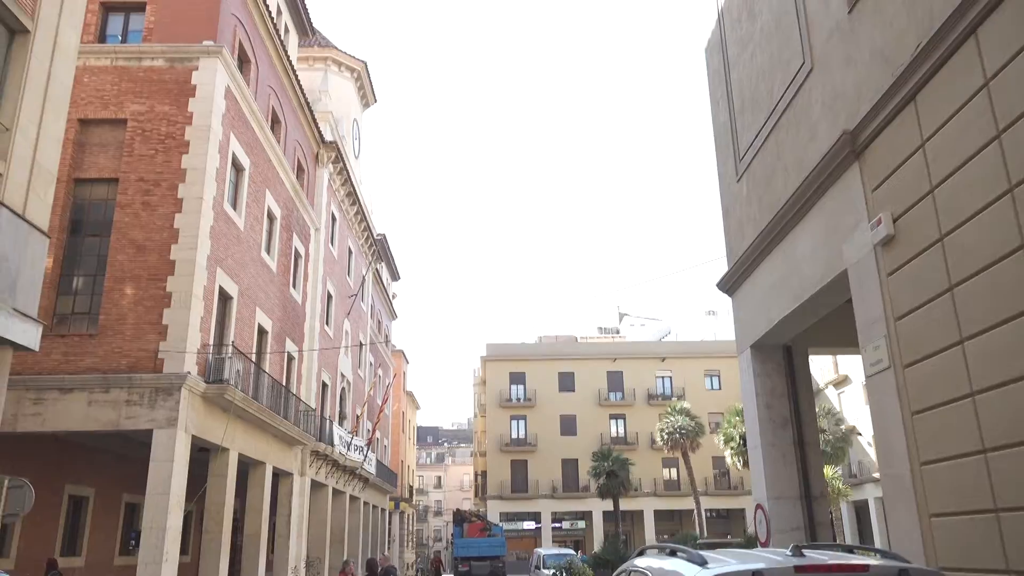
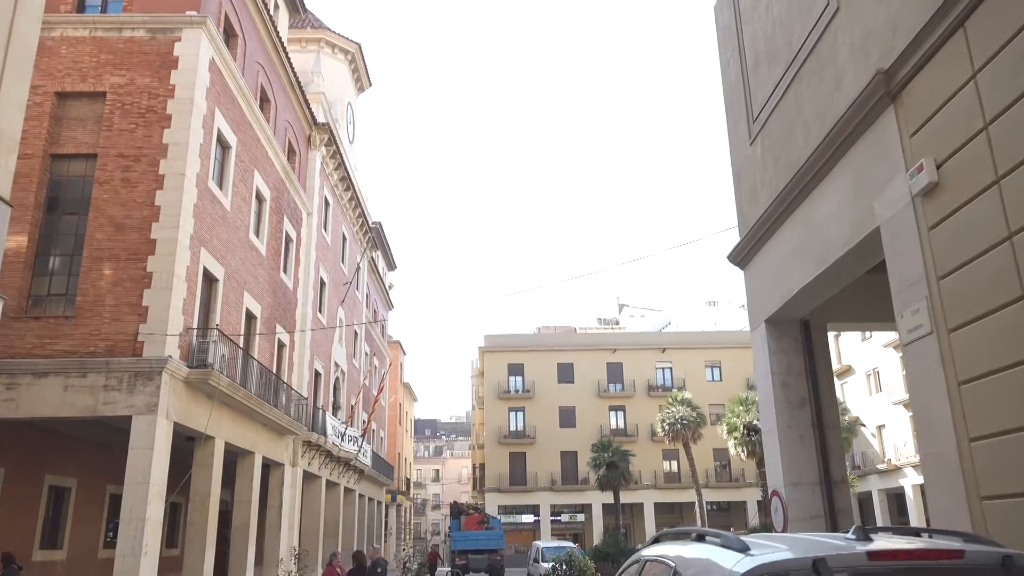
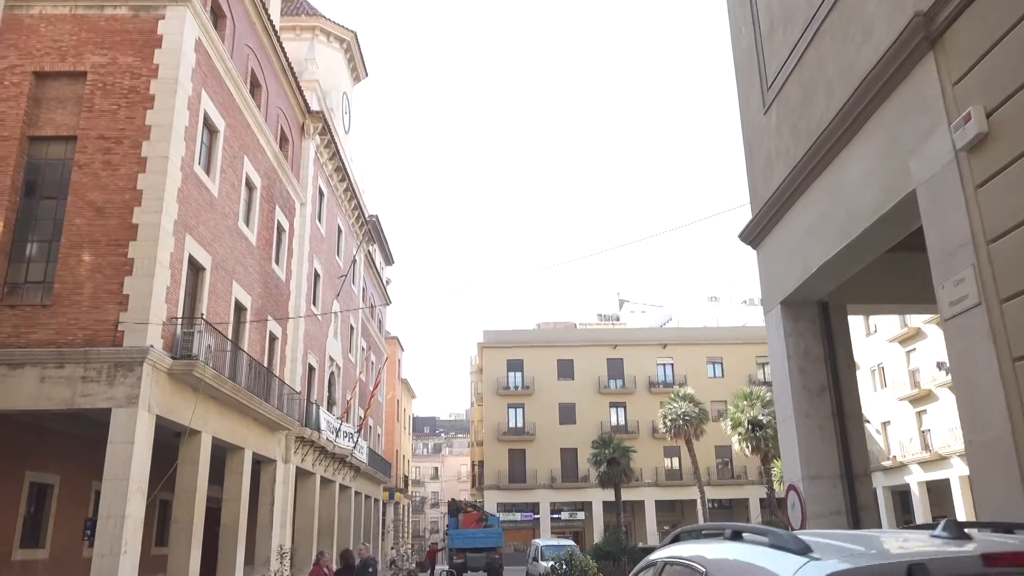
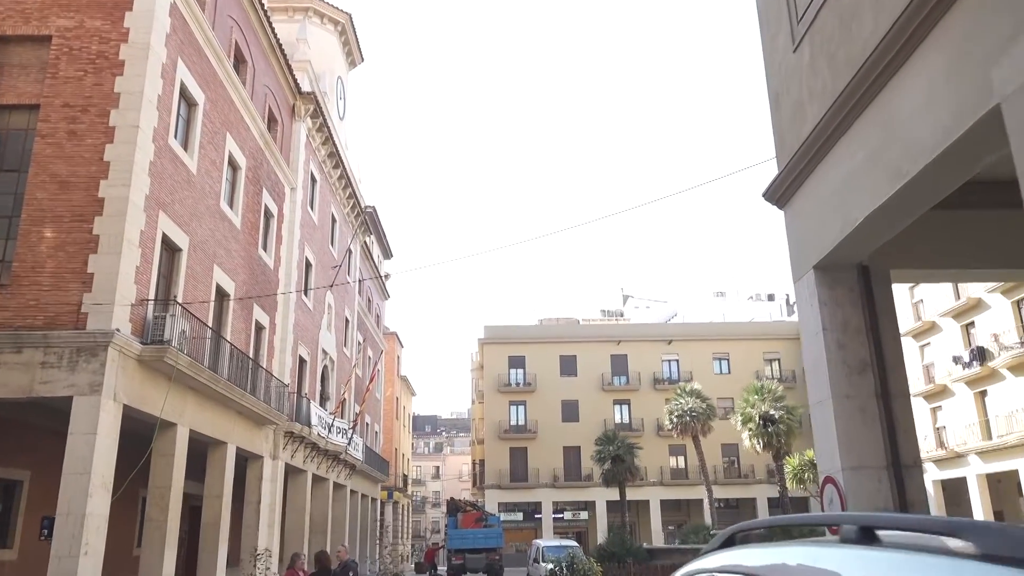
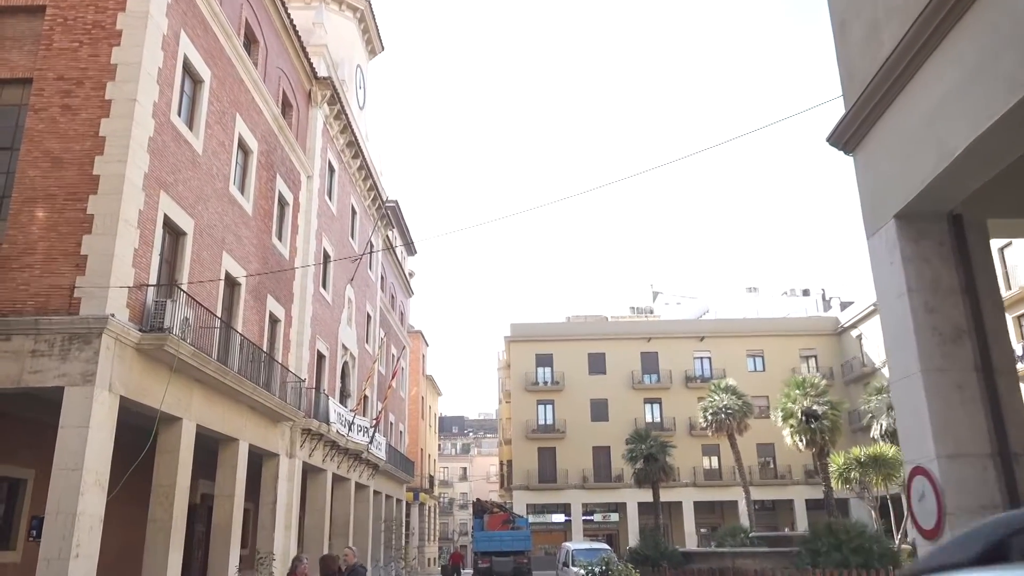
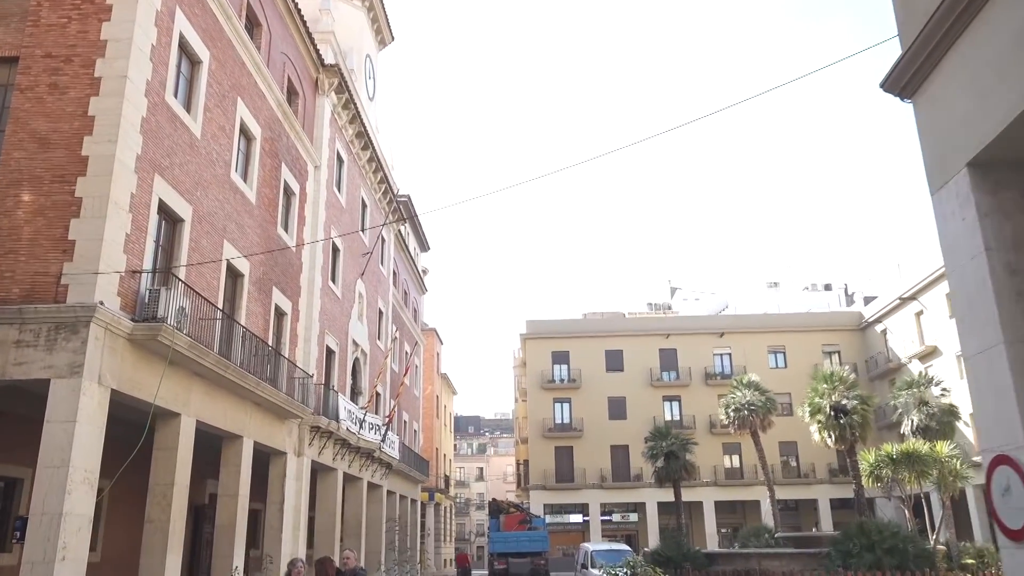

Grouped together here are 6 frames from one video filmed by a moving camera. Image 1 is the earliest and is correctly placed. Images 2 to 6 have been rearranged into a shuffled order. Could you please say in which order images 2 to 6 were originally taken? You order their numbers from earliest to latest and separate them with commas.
2, 3, 4, 5, 6
